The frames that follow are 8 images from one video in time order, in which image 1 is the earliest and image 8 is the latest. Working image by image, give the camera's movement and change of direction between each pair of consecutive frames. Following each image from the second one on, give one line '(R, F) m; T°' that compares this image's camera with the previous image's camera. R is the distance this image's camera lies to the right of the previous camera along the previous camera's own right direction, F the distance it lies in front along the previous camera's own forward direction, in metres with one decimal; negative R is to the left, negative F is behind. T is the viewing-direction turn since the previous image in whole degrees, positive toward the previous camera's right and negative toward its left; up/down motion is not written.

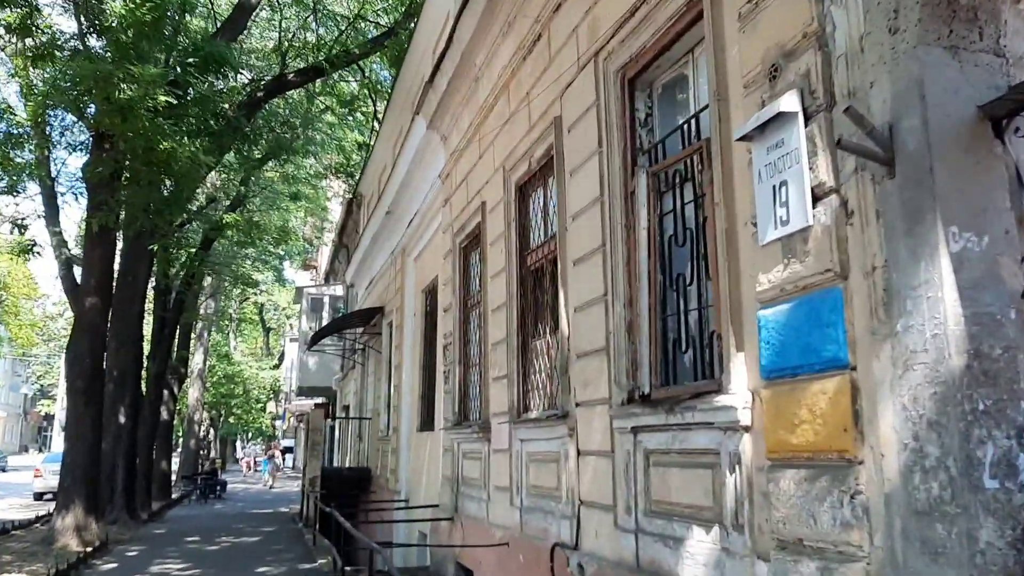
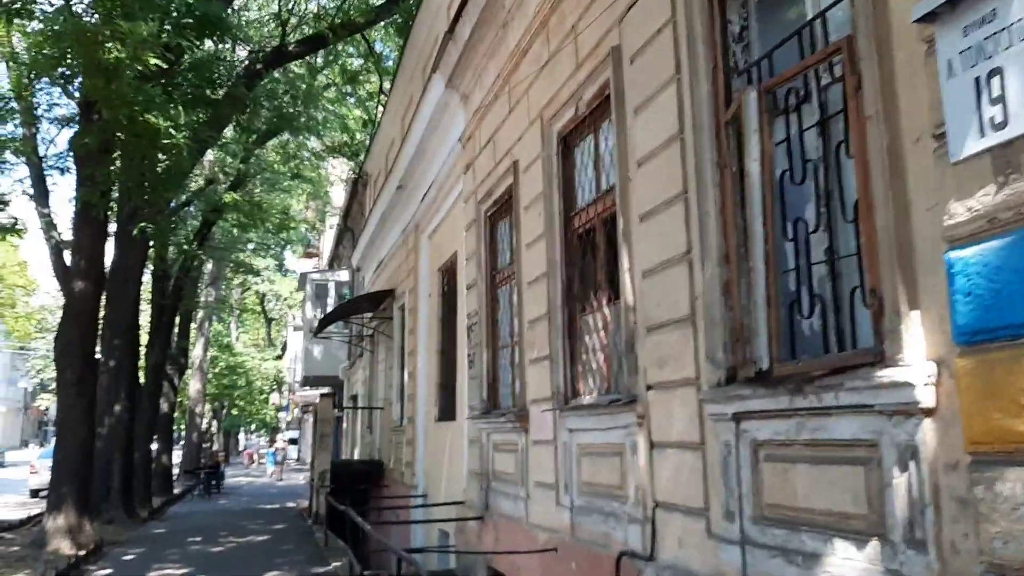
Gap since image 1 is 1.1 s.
(-0.3, +0.9) m; 0°
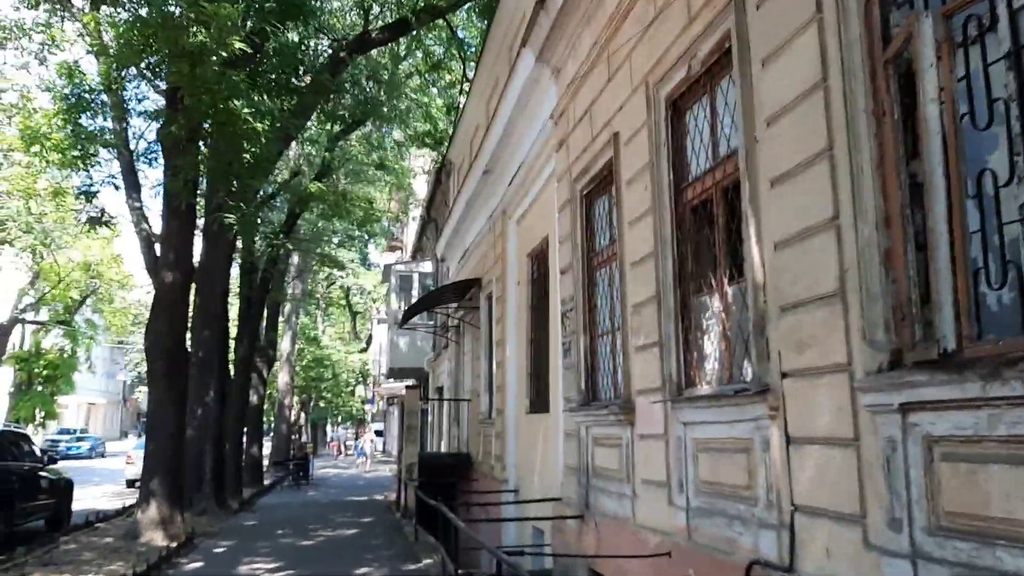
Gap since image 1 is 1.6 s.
(-0.2, +0.5) m; -5°
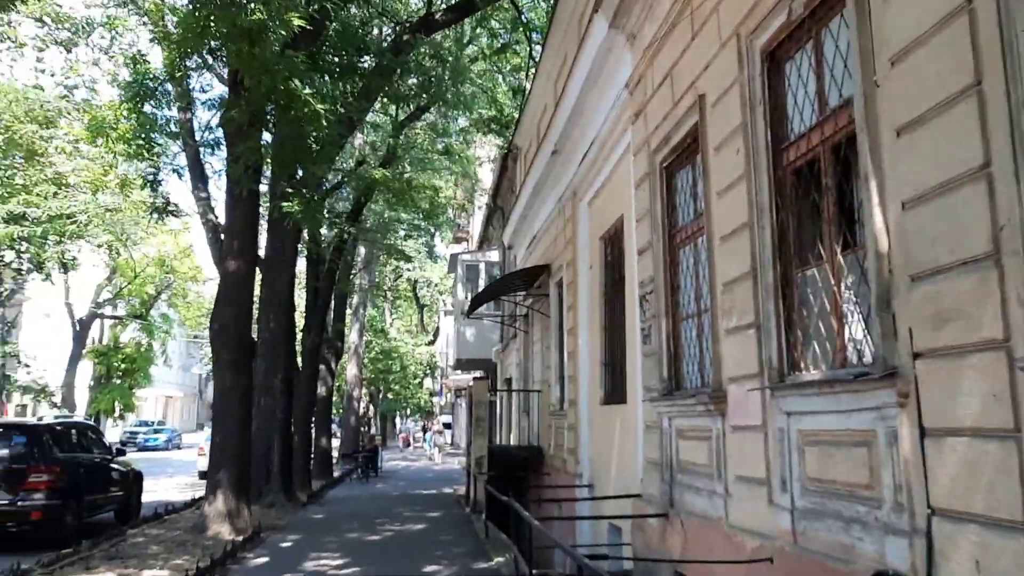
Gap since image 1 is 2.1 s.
(-0.1, +0.5) m; -4°
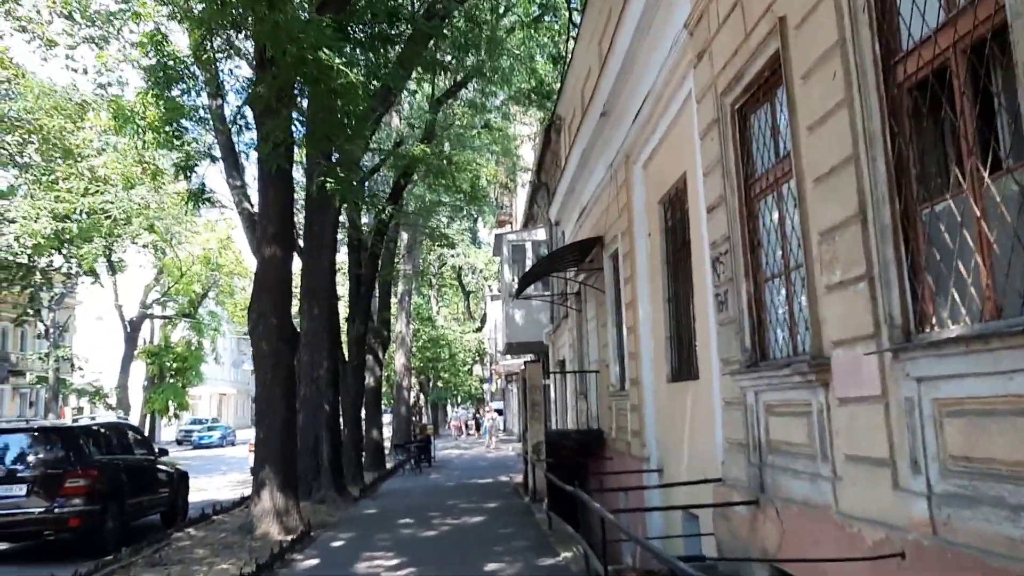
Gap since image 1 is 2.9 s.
(-0.1, +0.7) m; -3°
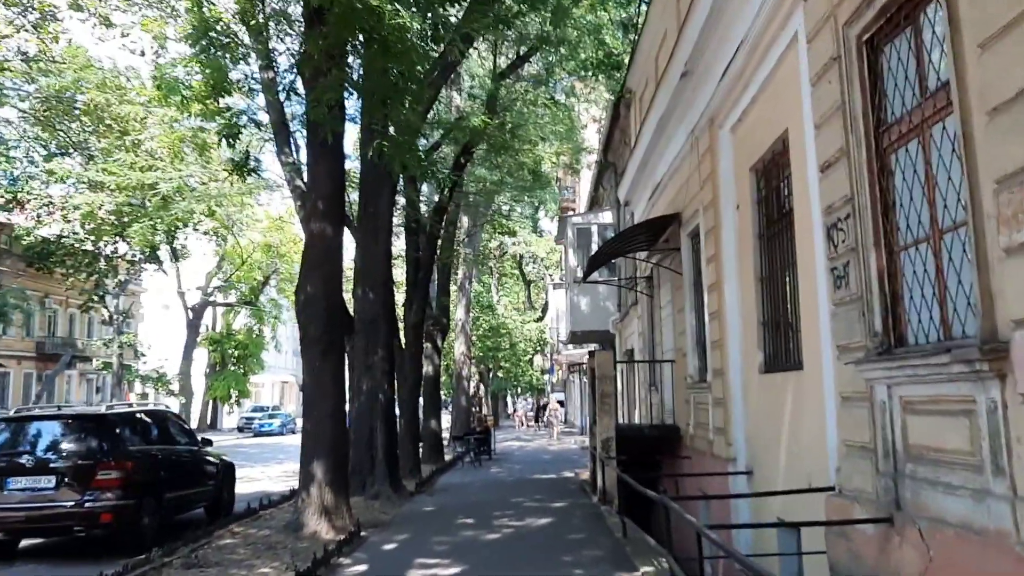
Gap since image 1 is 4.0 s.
(-0.1, +0.9) m; -4°
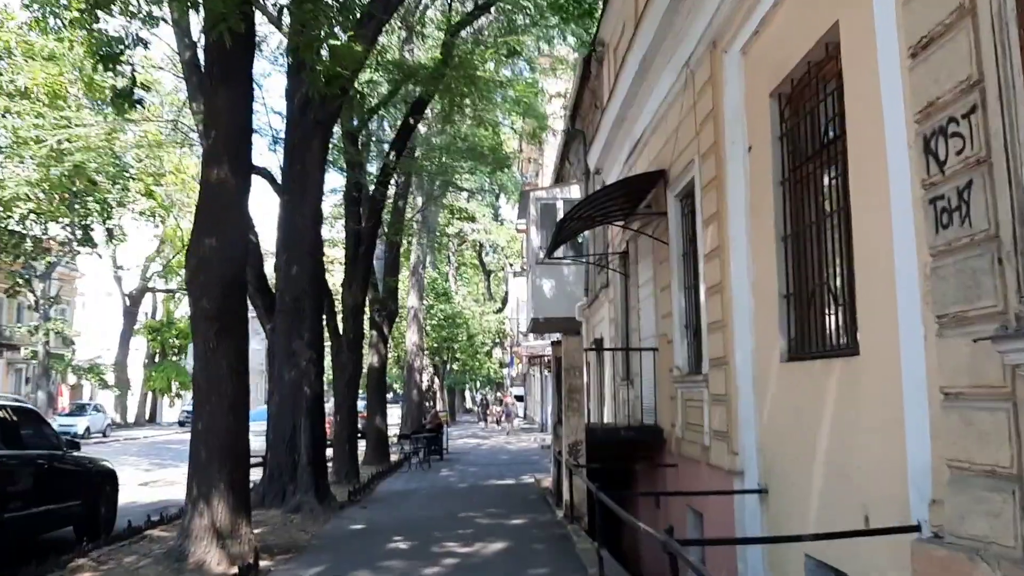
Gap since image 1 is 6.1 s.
(+0.1, +2.0) m; +2°
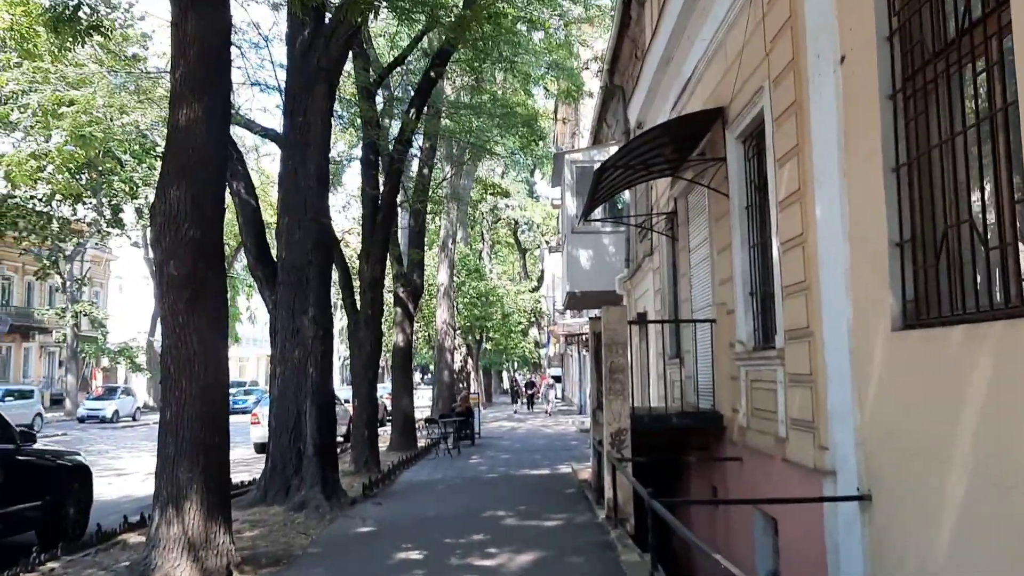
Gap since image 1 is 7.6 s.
(+0.1, +1.4) m; -2°
